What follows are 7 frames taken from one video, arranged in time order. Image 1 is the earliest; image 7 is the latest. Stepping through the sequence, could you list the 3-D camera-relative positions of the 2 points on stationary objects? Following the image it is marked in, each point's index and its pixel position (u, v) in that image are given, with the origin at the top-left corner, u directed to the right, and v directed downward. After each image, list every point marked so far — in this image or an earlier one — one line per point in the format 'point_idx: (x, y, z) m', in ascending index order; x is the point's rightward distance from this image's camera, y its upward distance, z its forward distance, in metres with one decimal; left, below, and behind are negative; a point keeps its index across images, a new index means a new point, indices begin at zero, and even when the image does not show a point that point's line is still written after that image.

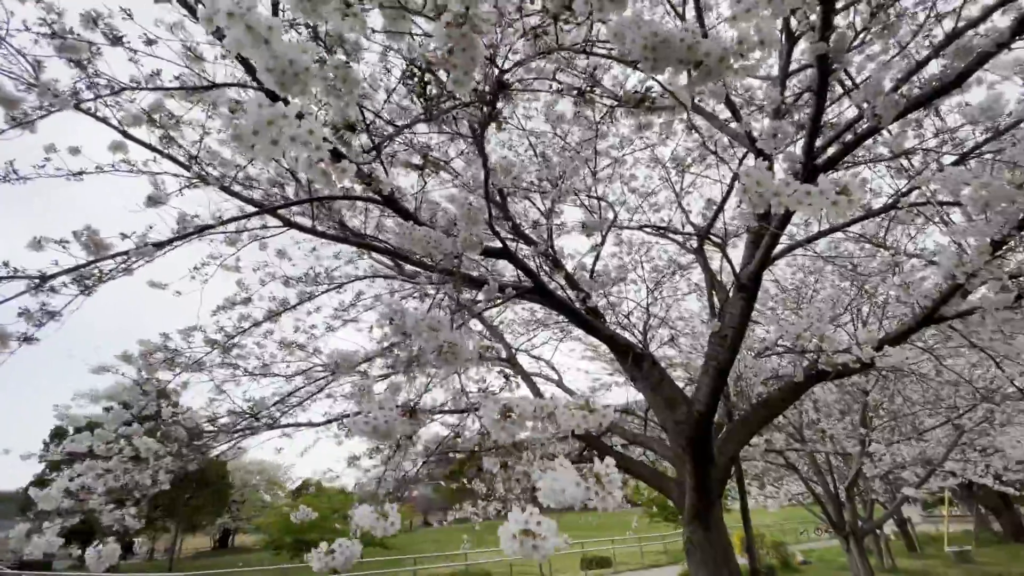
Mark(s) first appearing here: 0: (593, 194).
0: (+0.7, +0.8, +4.3) m
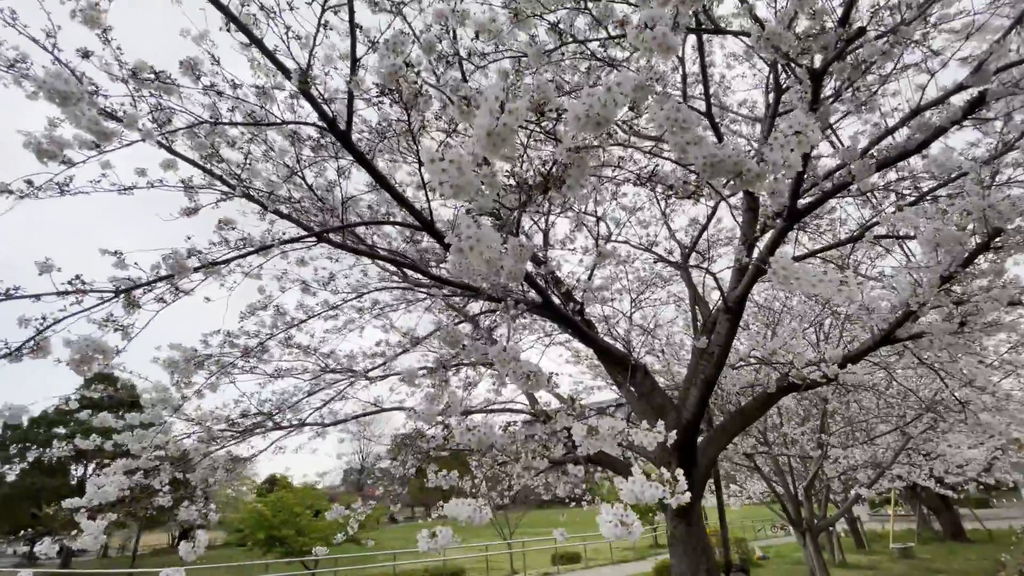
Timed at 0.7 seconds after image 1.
0: (+0.7, +0.7, +4.6) m
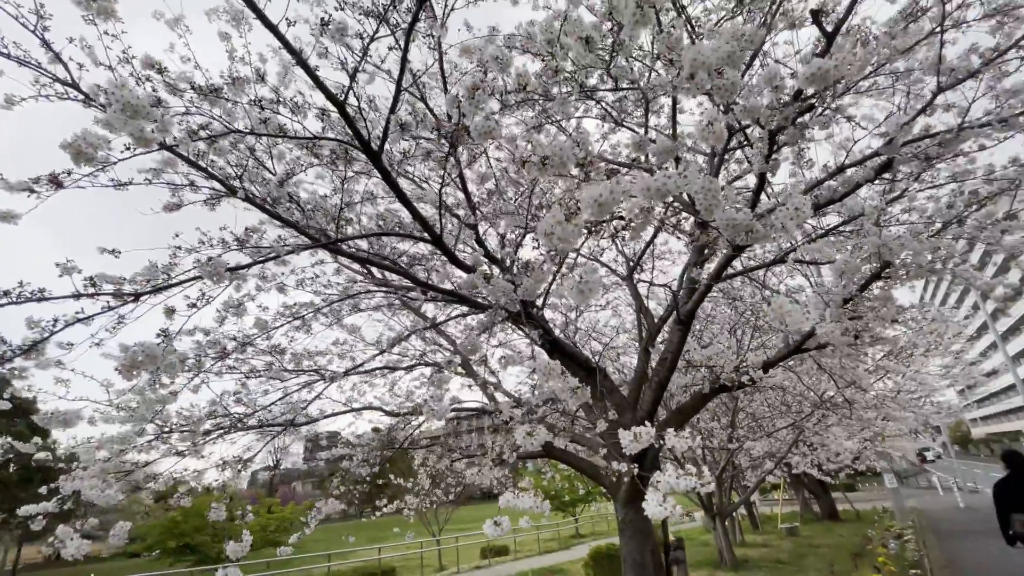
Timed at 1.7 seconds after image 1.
0: (+0.4, +0.6, +4.9) m
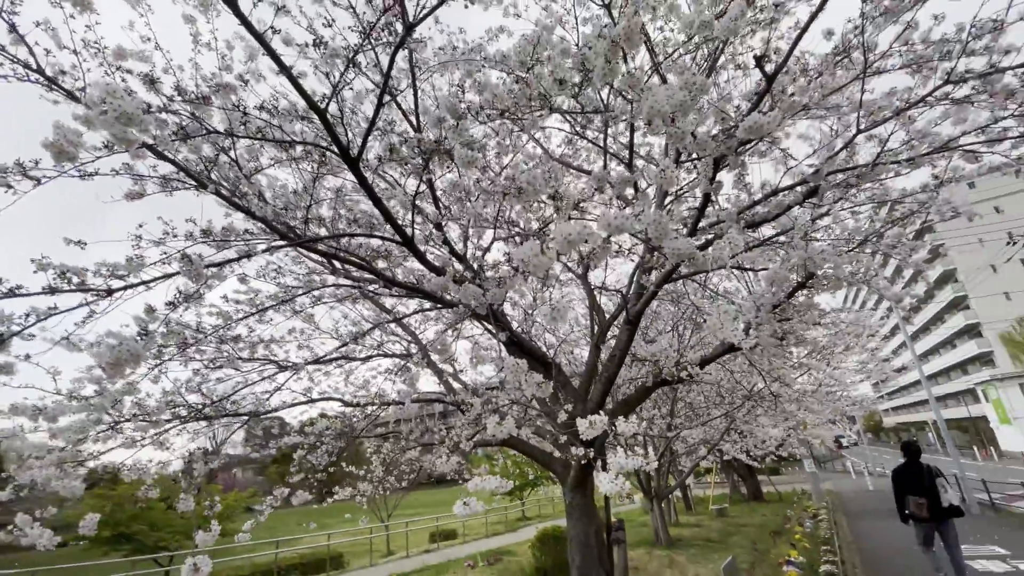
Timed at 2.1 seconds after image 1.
0: (0.0, +0.7, +5.1) m
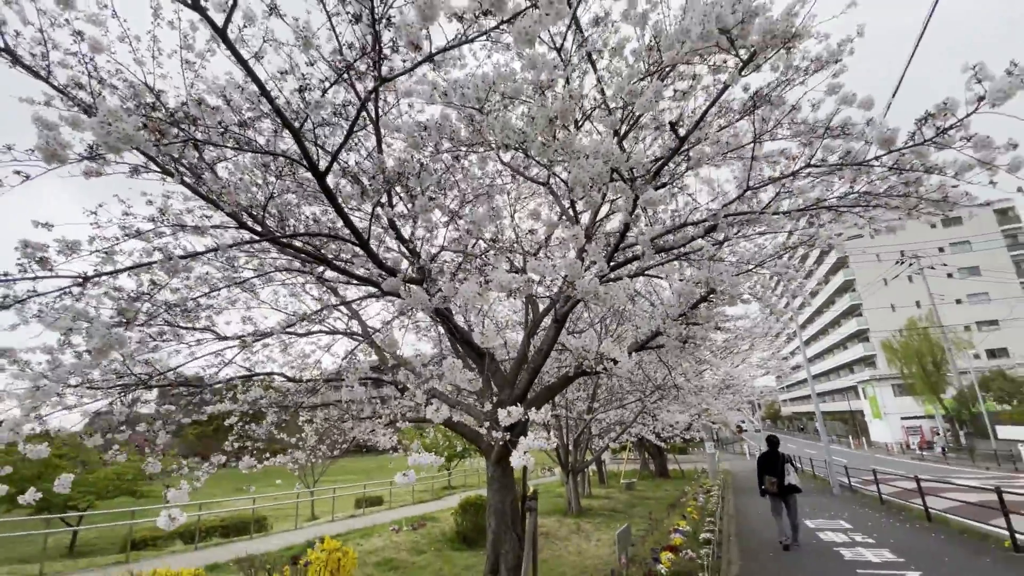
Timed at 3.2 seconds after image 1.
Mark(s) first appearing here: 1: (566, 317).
0: (-0.6, +0.8, +5.5) m
1: (+0.5, -0.3, +4.5) m
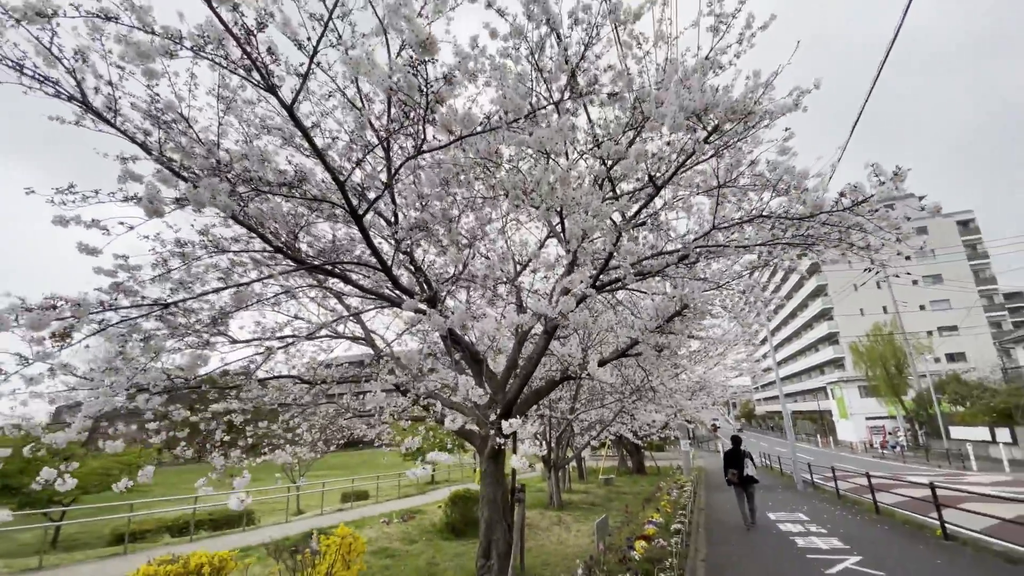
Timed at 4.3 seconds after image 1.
0: (-0.7, +0.7, +5.9) m
1: (+0.5, -0.4, +5.0) m
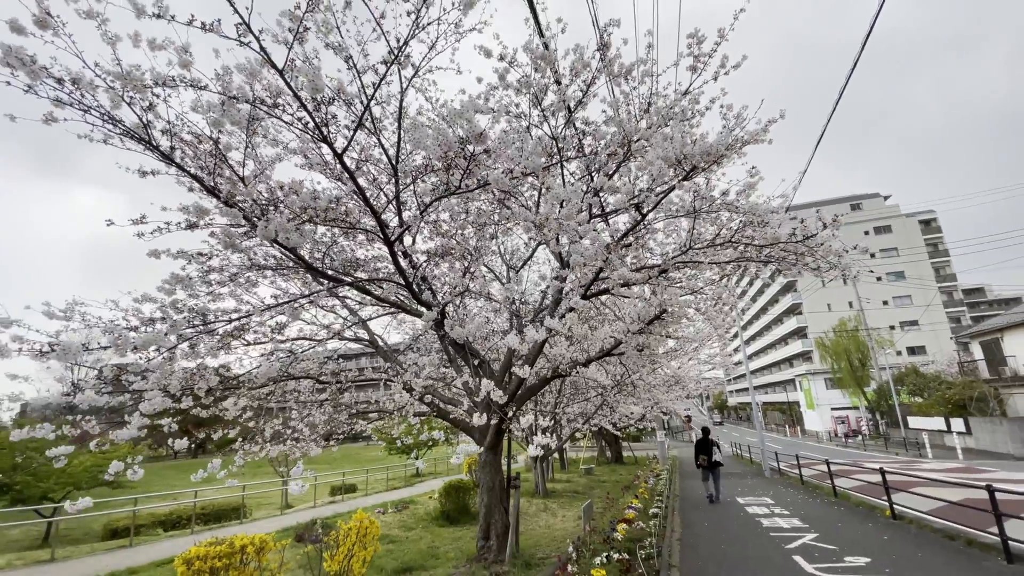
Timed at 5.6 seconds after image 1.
0: (-0.7, +0.6, +6.4) m
1: (+0.4, -0.5, +5.6) m
